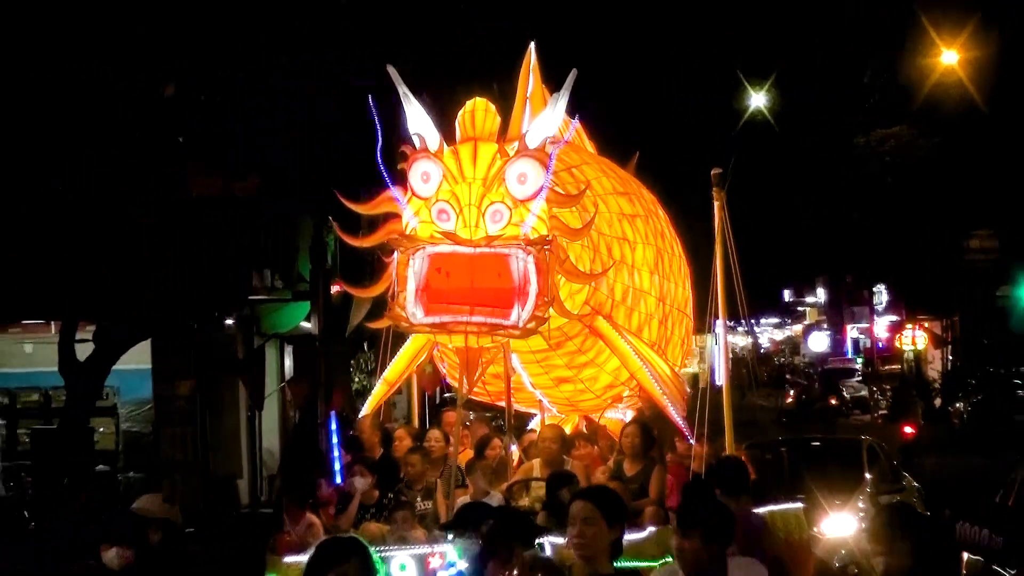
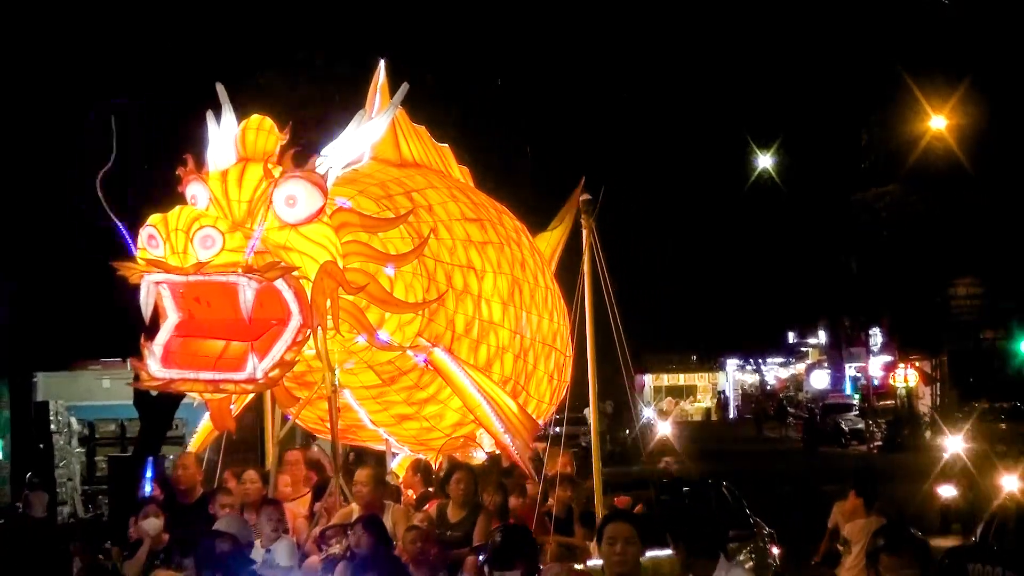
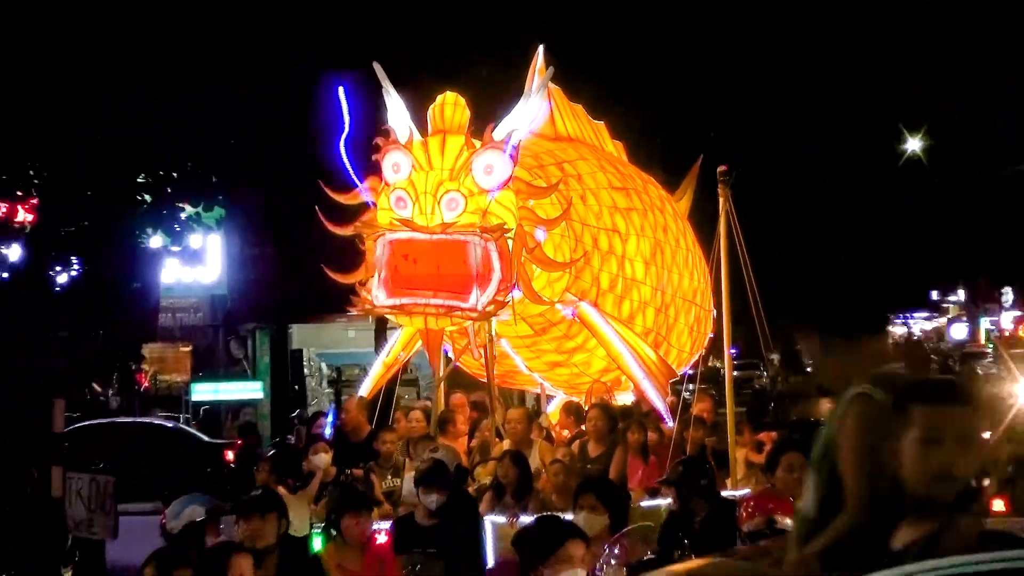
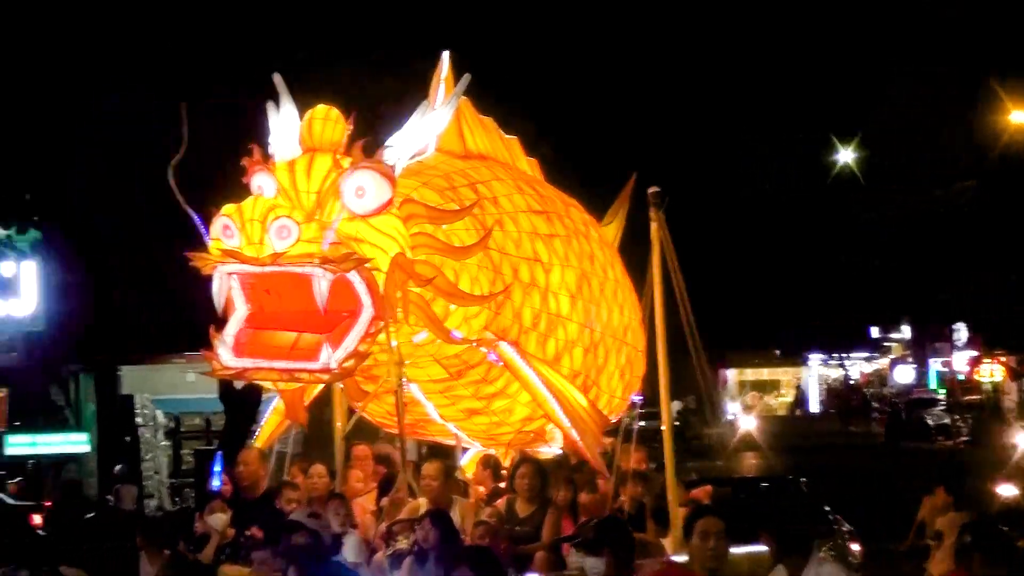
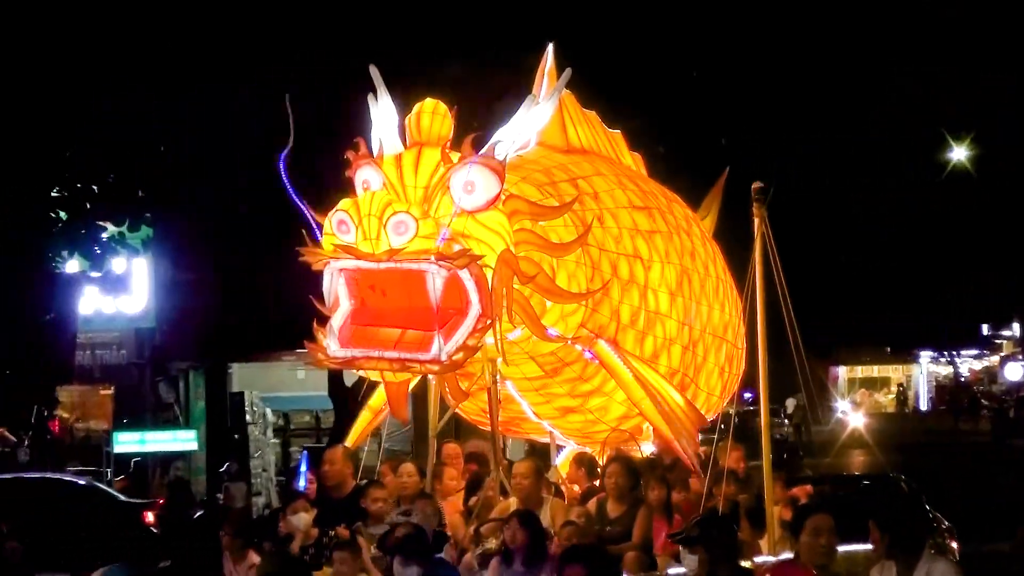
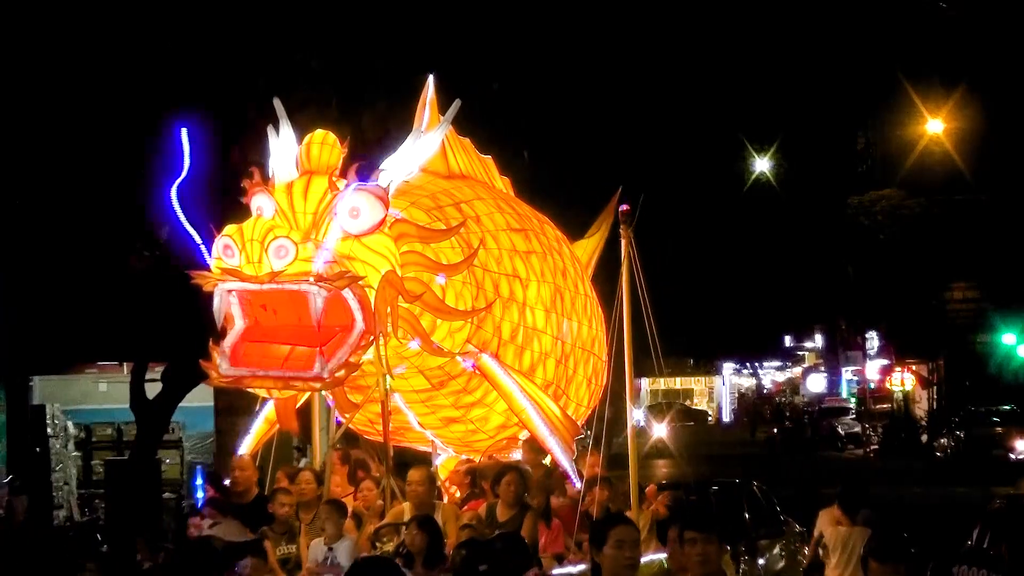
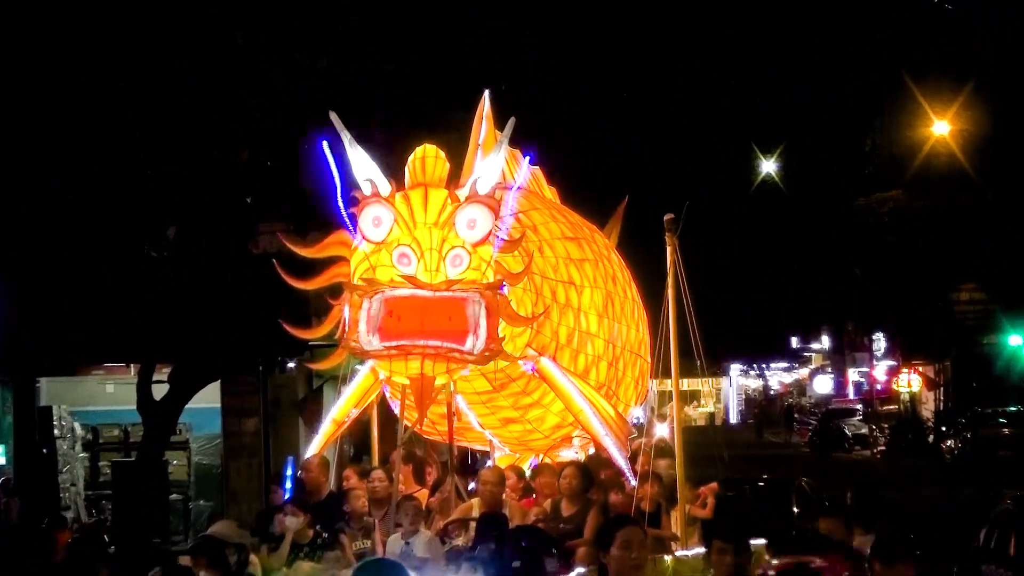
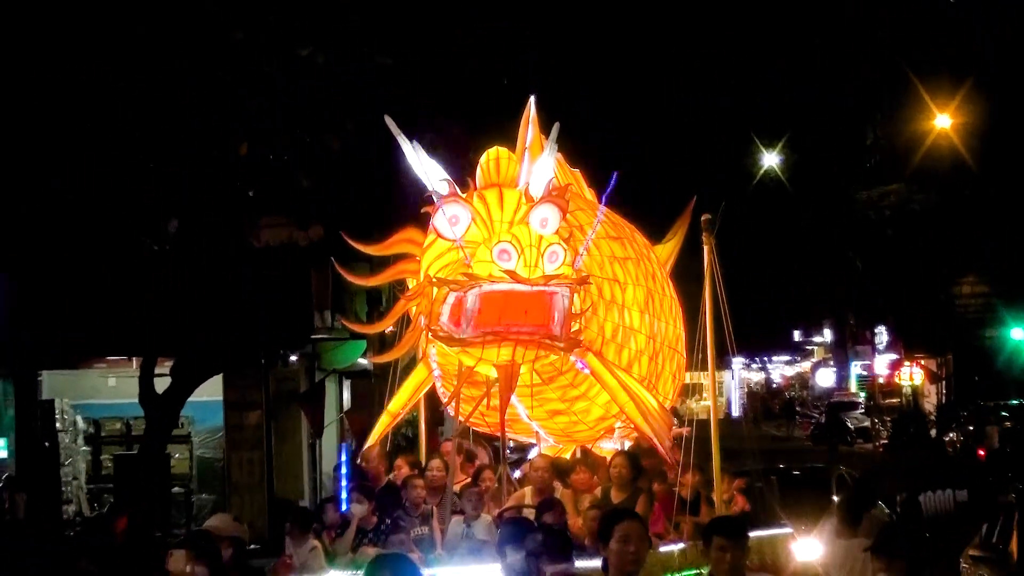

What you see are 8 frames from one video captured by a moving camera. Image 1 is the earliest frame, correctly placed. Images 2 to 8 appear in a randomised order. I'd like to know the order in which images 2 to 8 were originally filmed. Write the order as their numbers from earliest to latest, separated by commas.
8, 7, 6, 2, 4, 5, 3
